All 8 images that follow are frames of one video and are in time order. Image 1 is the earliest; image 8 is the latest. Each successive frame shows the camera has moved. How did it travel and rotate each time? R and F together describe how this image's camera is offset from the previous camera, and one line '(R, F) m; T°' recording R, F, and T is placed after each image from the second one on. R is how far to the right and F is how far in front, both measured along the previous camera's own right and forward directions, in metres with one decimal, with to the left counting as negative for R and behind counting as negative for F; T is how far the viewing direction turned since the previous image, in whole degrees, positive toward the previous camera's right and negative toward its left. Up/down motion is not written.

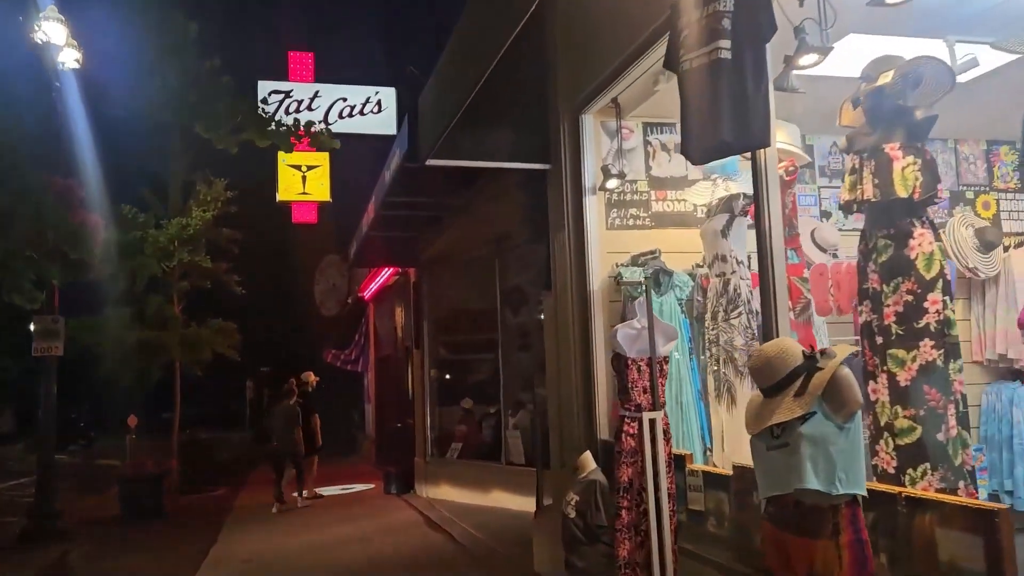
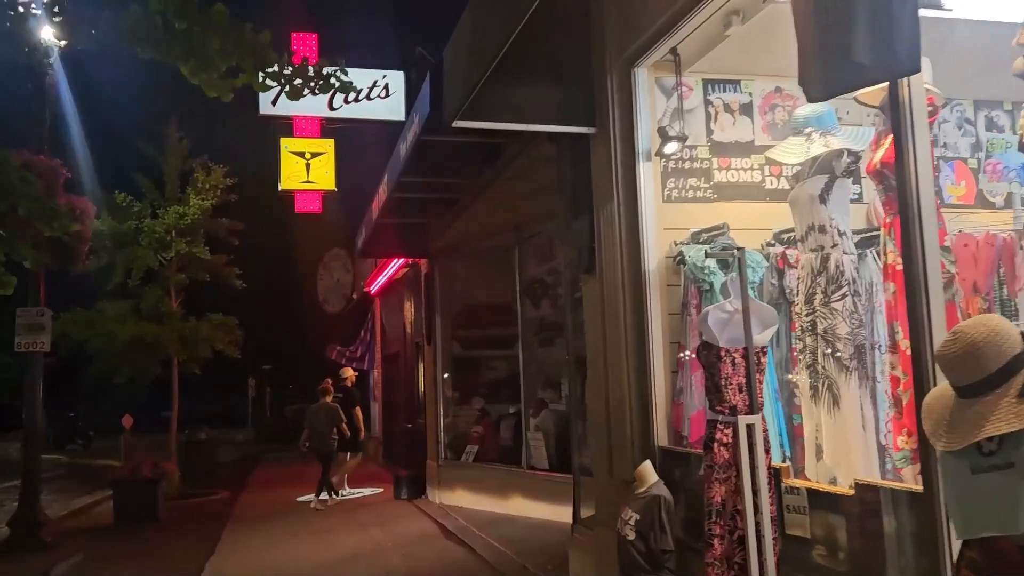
(-0.2, +0.8) m; 0°
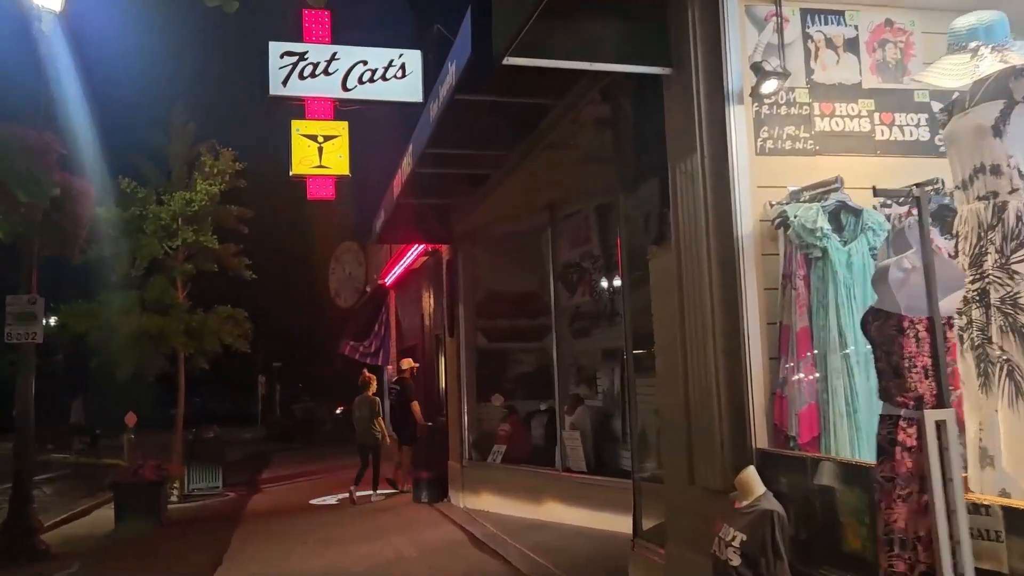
(-0.3, +0.8) m; -1°
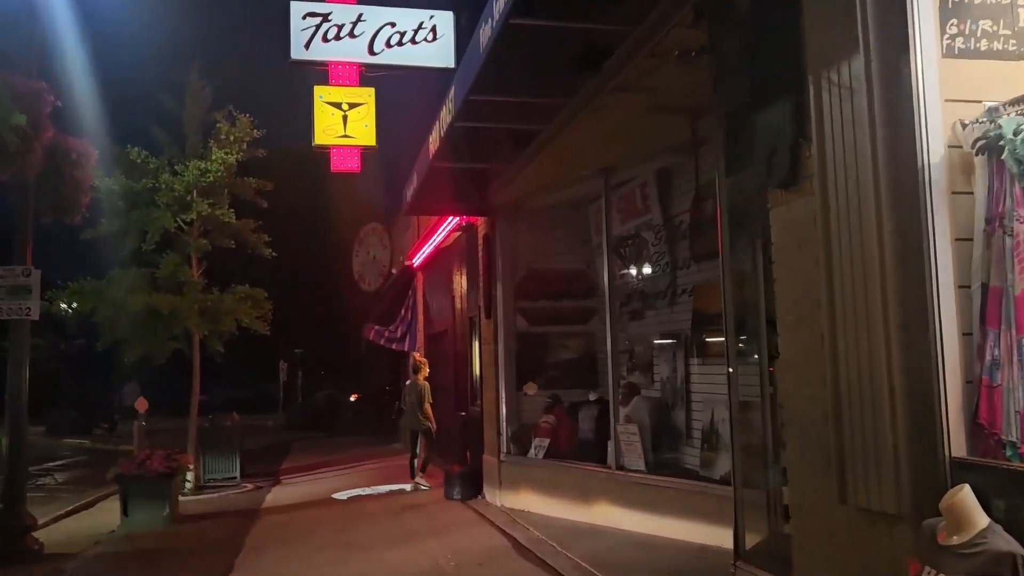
(-0.3, +1.1) m; -1°
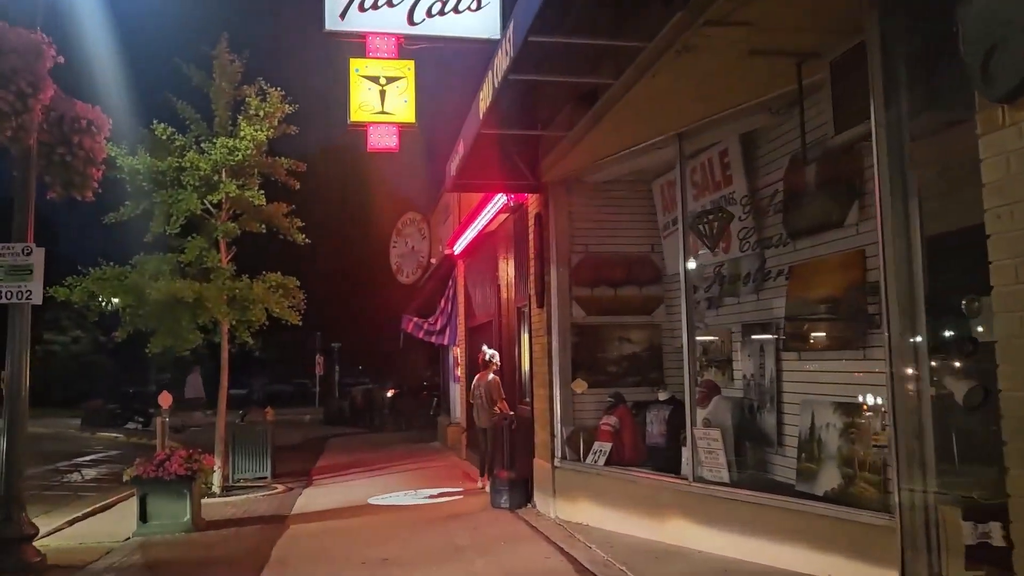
(-0.2, +1.1) m; -2°
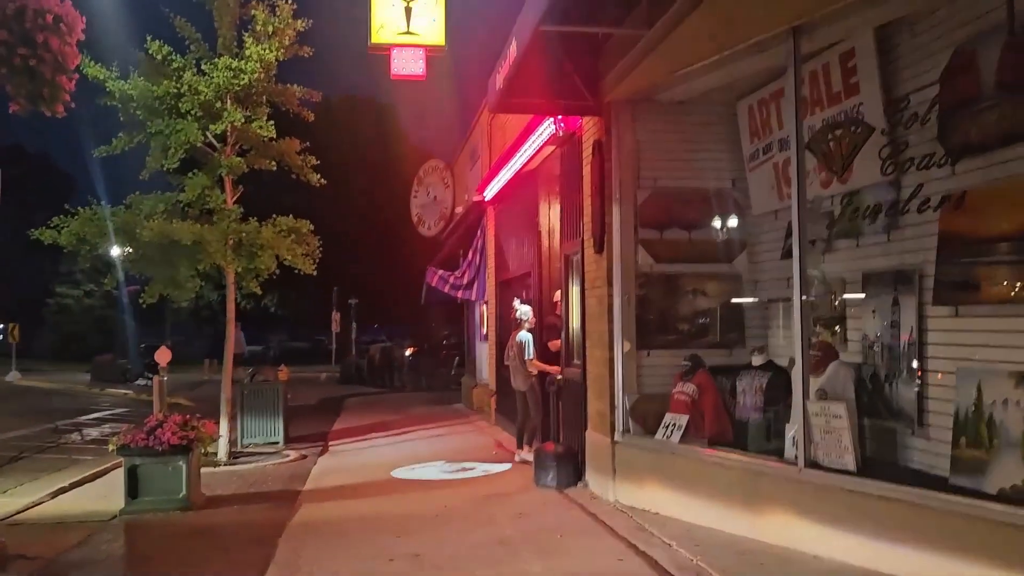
(-0.4, +1.5) m; -1°
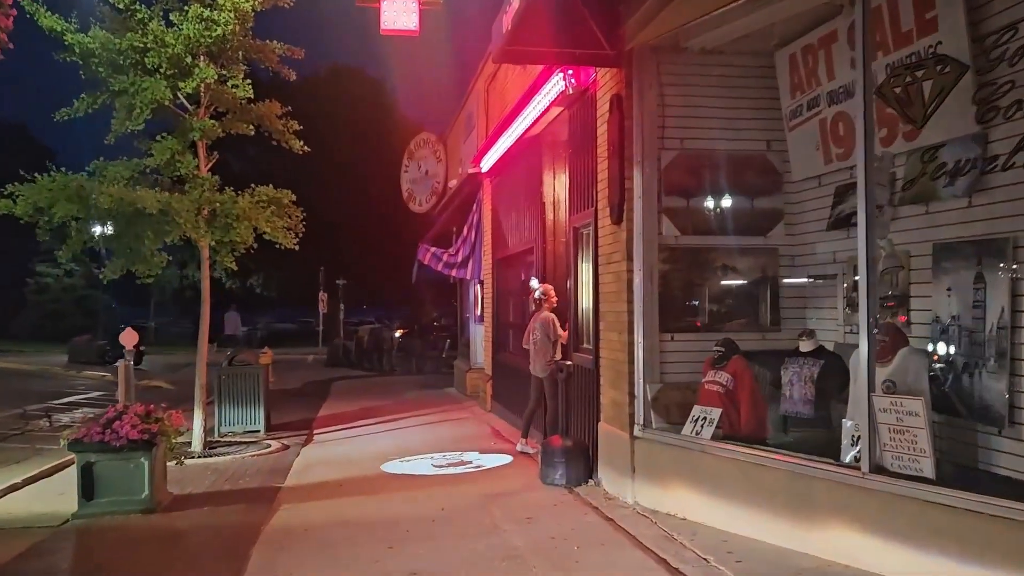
(-0.1, +0.9) m; +1°
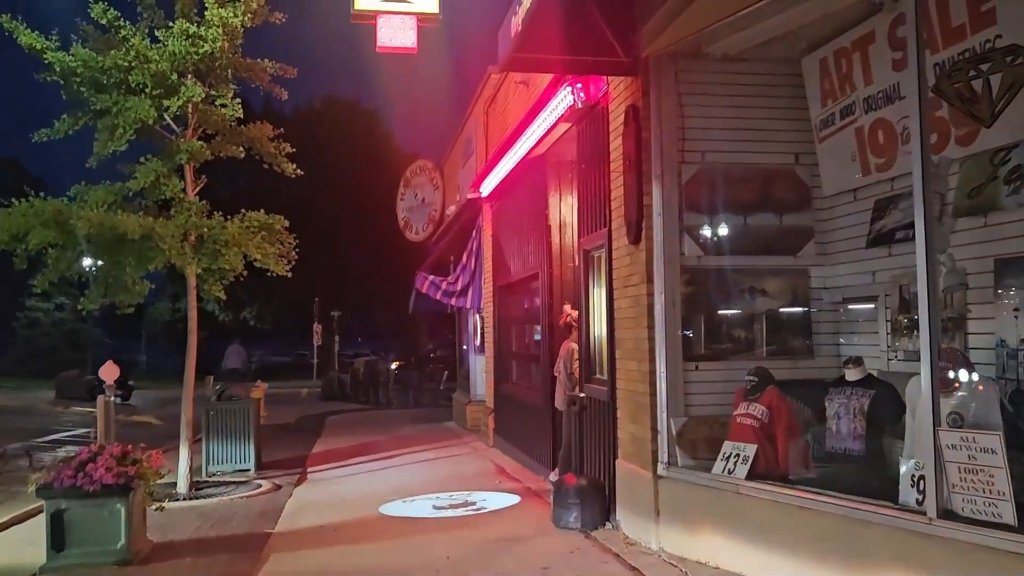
(-0.1, +0.5) m; 0°
